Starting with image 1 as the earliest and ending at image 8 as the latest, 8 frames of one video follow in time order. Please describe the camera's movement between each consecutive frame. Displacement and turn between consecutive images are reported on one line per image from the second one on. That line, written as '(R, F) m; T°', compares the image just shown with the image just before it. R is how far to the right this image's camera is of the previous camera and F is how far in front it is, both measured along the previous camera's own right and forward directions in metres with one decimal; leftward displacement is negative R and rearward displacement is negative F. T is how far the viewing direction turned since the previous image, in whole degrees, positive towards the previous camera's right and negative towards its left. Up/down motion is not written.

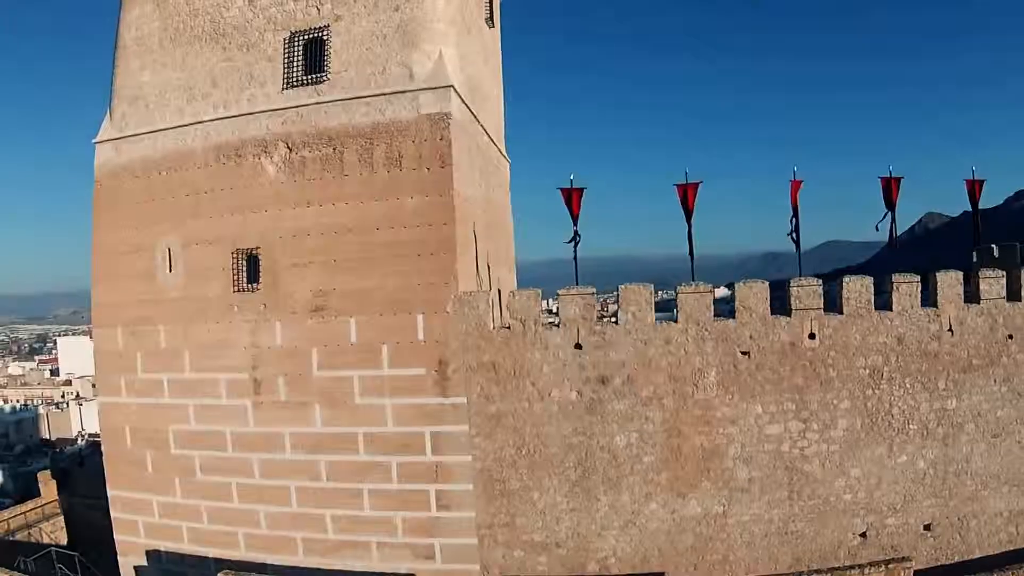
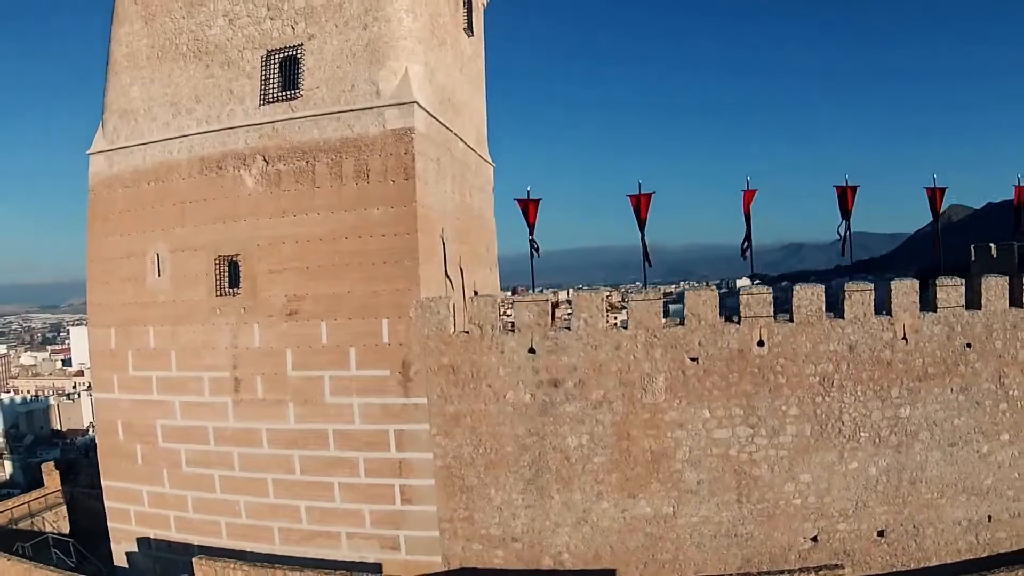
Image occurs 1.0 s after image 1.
(+1.1, -0.4) m; -4°
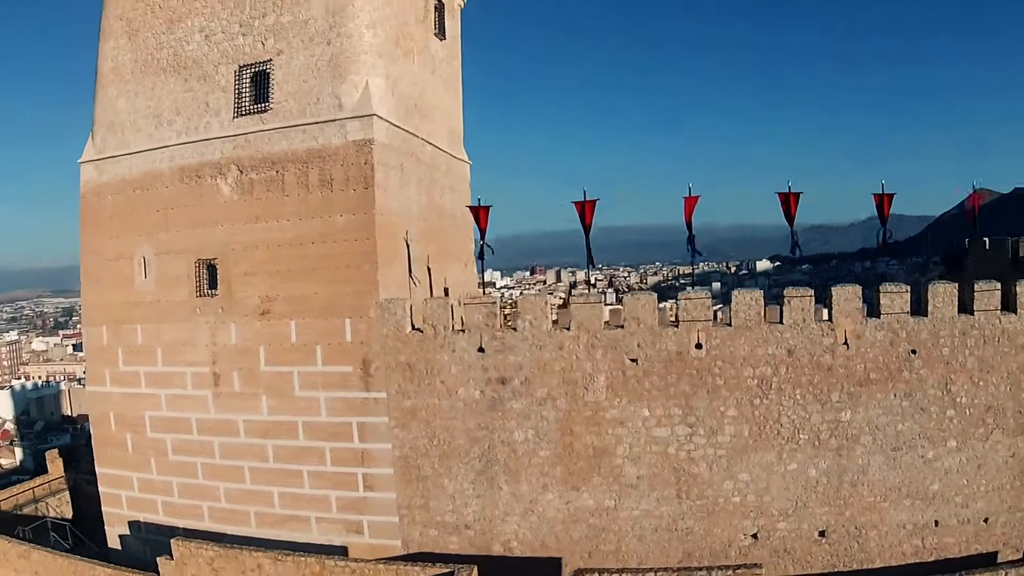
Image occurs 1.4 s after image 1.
(+1.2, -0.4) m; -3°
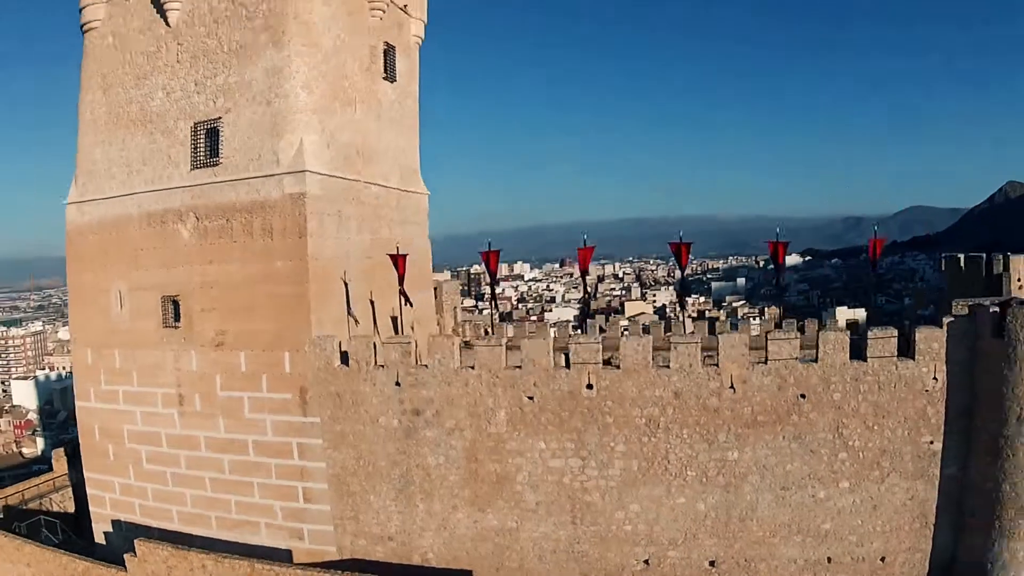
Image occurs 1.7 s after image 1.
(+2.1, -0.8) m; -5°
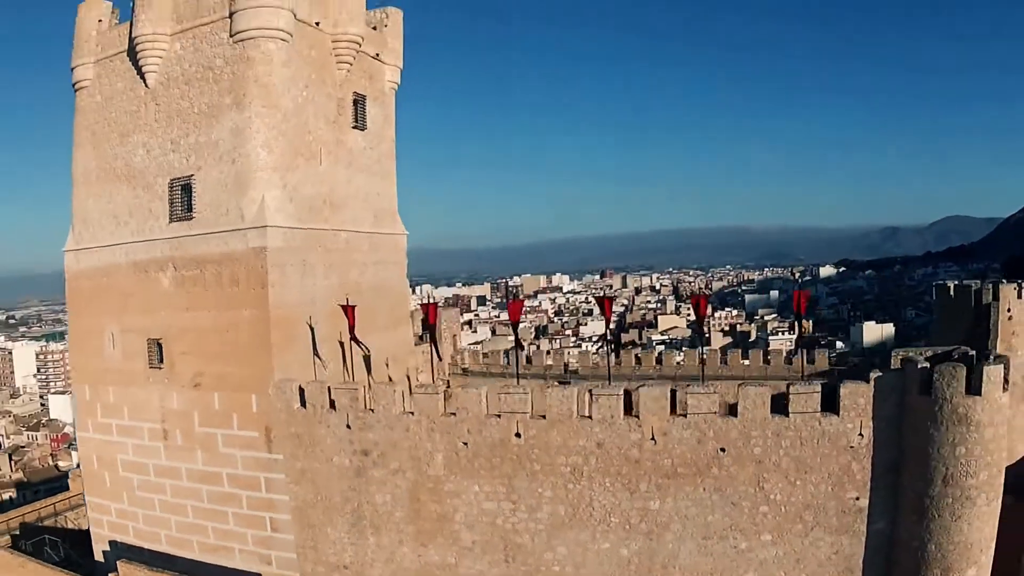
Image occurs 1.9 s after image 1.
(+1.8, -0.5) m; -5°
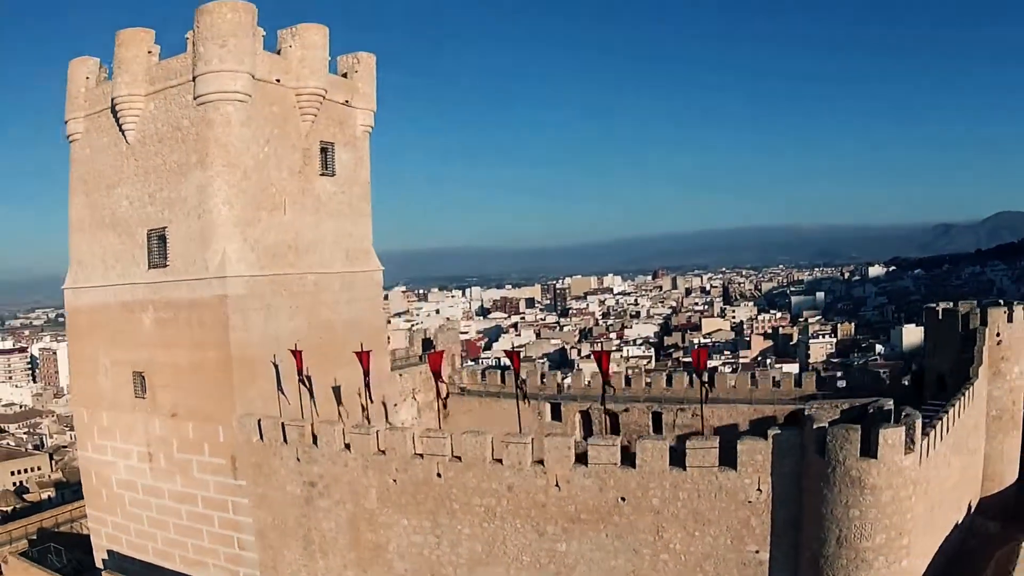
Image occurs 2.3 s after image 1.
(+2.3, -0.5) m; -6°
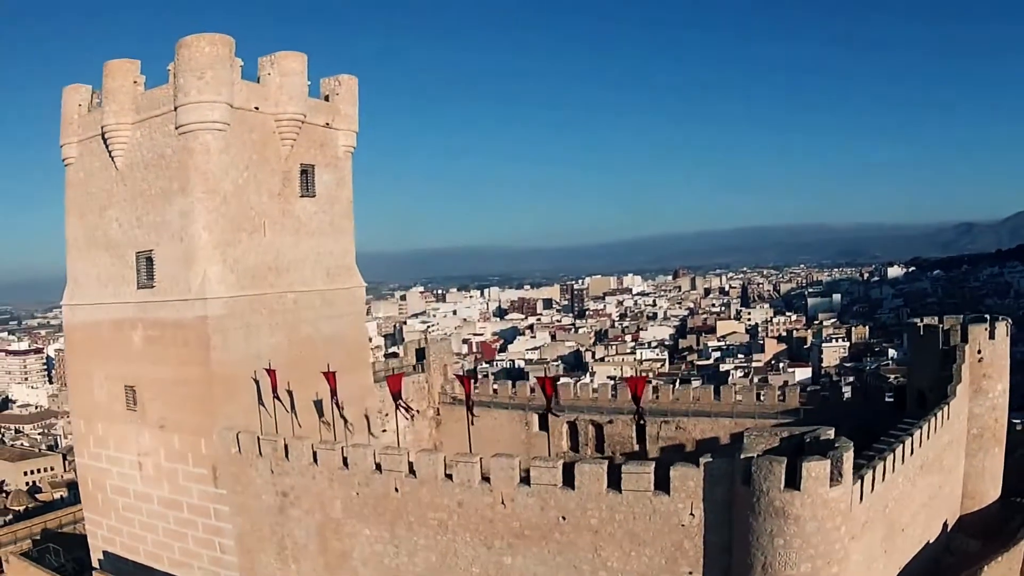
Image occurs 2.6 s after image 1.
(+1.3, -0.4) m; -3°
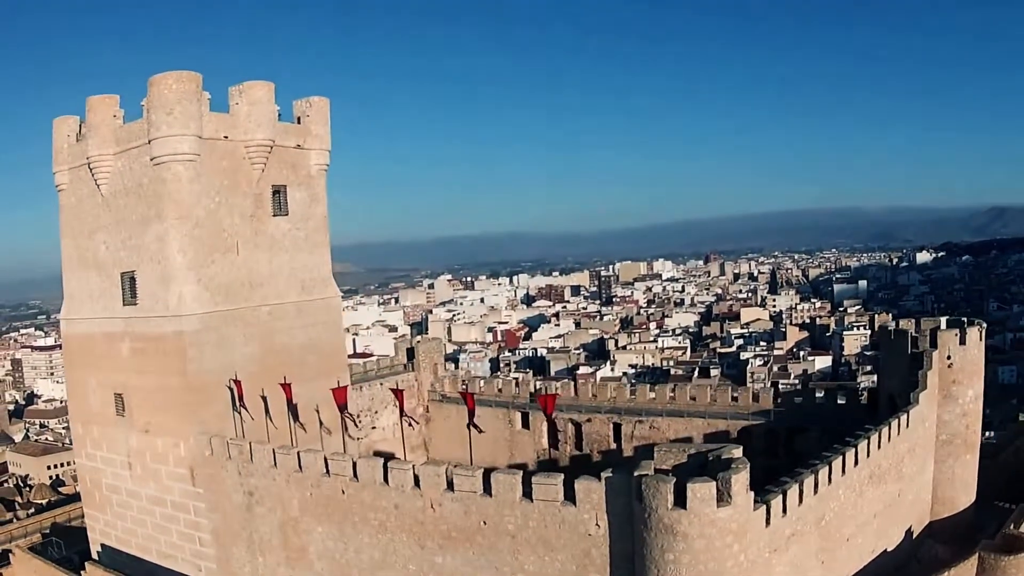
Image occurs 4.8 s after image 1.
(+2.1, -0.6) m; -5°
